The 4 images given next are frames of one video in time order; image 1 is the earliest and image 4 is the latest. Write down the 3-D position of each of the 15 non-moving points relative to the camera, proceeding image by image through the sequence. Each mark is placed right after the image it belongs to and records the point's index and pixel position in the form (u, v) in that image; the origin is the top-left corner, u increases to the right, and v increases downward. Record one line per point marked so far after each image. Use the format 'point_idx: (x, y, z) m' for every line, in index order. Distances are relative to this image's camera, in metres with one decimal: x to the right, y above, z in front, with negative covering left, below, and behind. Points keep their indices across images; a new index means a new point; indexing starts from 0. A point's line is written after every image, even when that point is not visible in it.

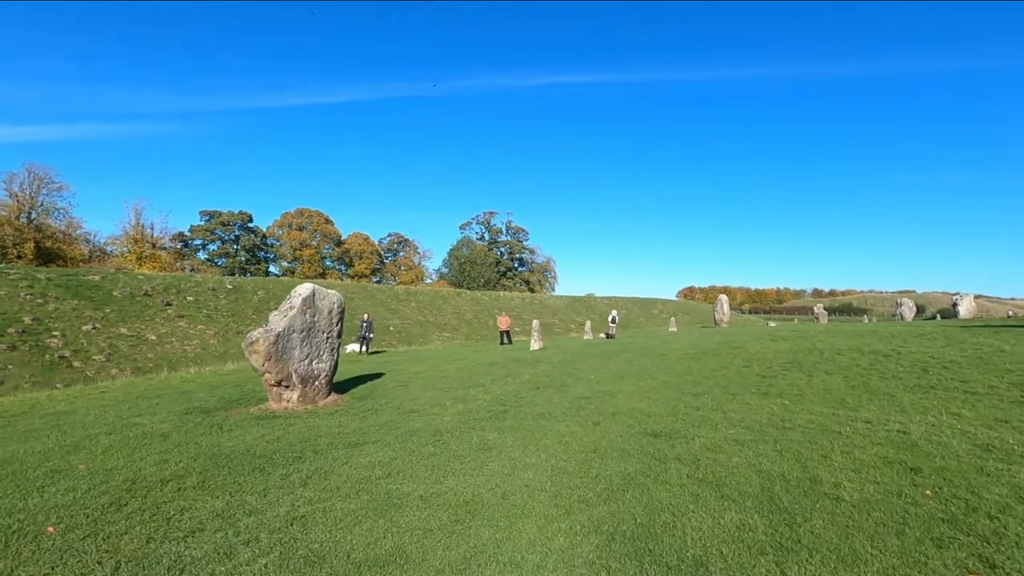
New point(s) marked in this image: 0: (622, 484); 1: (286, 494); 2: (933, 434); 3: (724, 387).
0: (+1.4, -2.5, +6.9) m
1: (-2.9, -2.6, +6.8) m
2: (+7.2, -2.5, +9.1) m
3: (+5.9, -2.7, +14.7) m
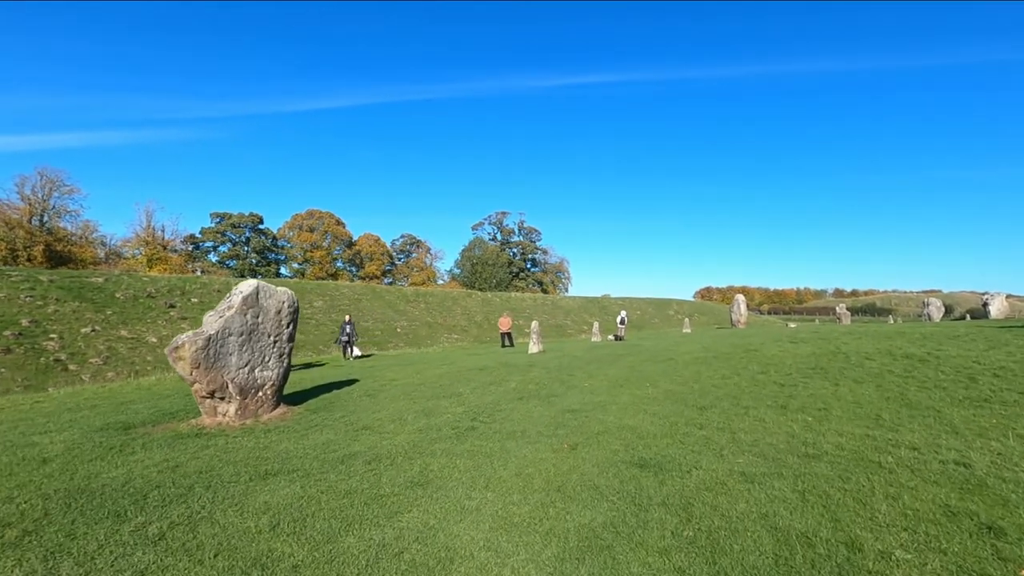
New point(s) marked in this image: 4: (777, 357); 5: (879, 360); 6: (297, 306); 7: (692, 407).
0: (+0.6, -2.4, +5.0) m
1: (-3.7, -2.5, +5.0) m
2: (+6.4, -2.3, +7.0) m
3: (+5.3, -2.6, +12.7) m
4: (+9.6, -2.5, +19.3) m
5: (+12.3, -2.4, +17.9) m
6: (-5.1, -0.4, +12.7) m
7: (+4.0, -2.7, +12.0) m
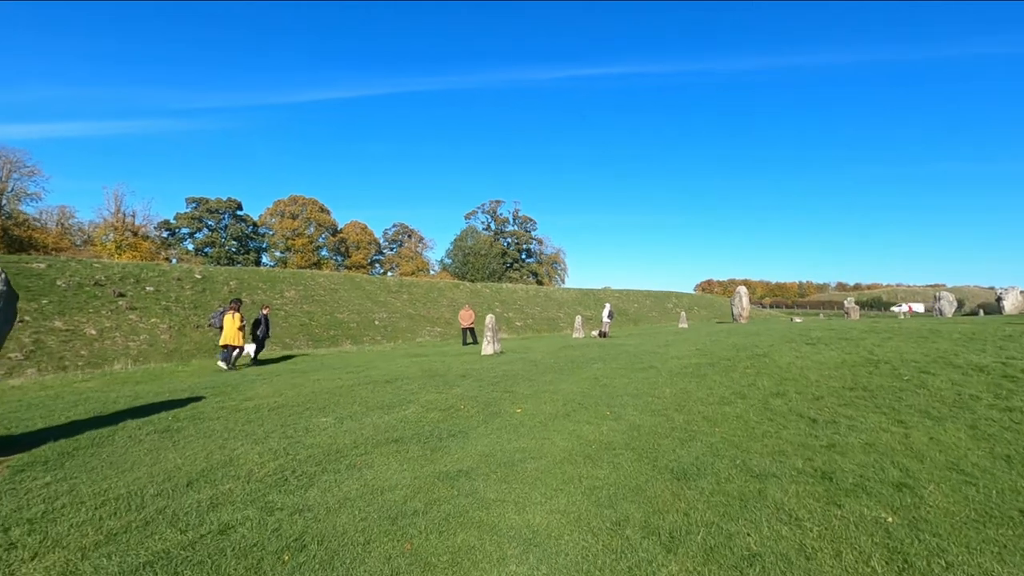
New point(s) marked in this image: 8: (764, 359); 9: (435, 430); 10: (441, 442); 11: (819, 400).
0: (-1.5, -2.2, -0.2) m
1: (-5.8, -2.3, -0.1) m
2: (+4.3, -2.1, +1.8) m
3: (+3.2, -2.3, +7.5) m
4: (+7.5, -2.1, +14.1) m
5: (+10.2, -2.0, +12.6) m
6: (-7.2, 0.0, +7.5) m
7: (+1.9, -2.3, +6.8) m
8: (+7.5, -2.1, +16.0) m
9: (-1.4, -2.5, +9.6) m
10: (-1.1, -2.5, +8.8) m
11: (+6.0, -2.2, +10.5) m
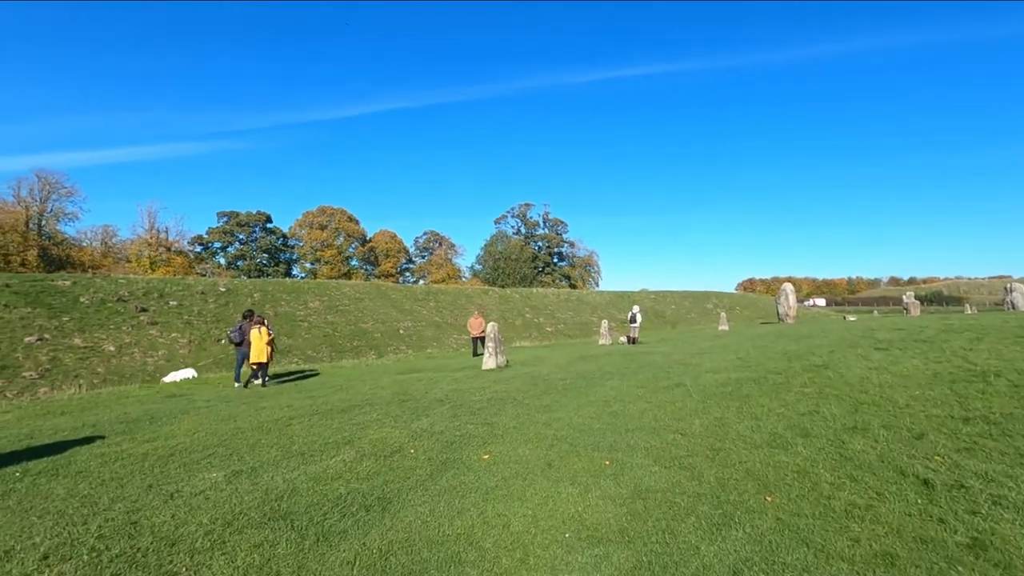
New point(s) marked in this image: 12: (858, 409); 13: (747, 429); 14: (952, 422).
0: (-2.8, -2.1, -3.1) m
1: (-7.1, -2.3, -2.7) m
2: (+3.1, -1.9, -1.5) m
3: (+2.4, -2.2, +4.2) m
4: (+7.1, -1.9, +10.6) m
5: (+9.7, -1.8, +8.9) m
6: (-8.1, -0.2, +5.0) m
7: (+1.1, -2.2, +3.6) m
8: (+7.3, -1.9, +12.4) m
9: (-2.0, -2.6, +6.7) m
10: (-1.8, -2.5, +5.9) m
11: (+5.4, -2.0, +7.1) m
12: (+5.8, -2.0, +8.9) m
13: (+3.7, -2.2, +8.4) m
14: (+6.4, -1.9, +7.8) m
